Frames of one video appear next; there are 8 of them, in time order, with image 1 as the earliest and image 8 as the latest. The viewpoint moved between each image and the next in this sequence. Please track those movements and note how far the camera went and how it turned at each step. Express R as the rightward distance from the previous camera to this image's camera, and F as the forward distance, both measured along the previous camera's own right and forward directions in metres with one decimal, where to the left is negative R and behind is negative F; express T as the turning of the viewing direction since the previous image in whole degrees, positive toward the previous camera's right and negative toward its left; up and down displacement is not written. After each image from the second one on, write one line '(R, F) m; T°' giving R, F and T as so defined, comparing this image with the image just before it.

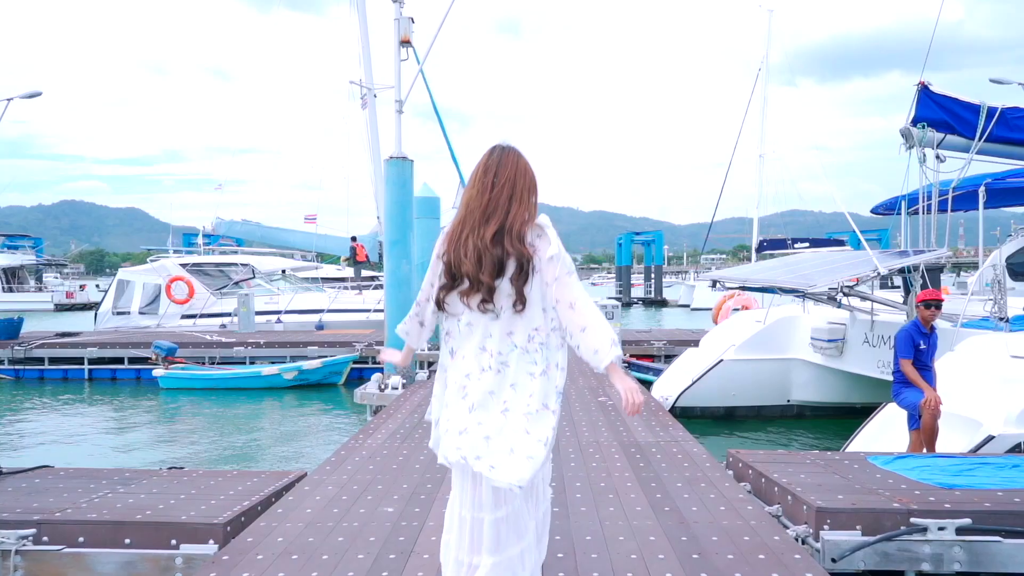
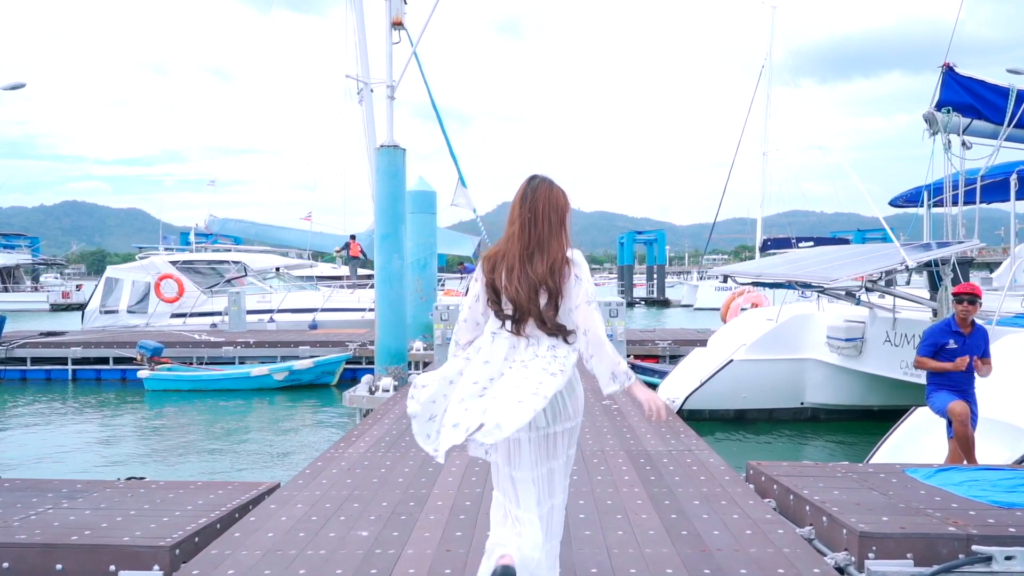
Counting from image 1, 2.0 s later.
(0.0, +0.4) m; 0°
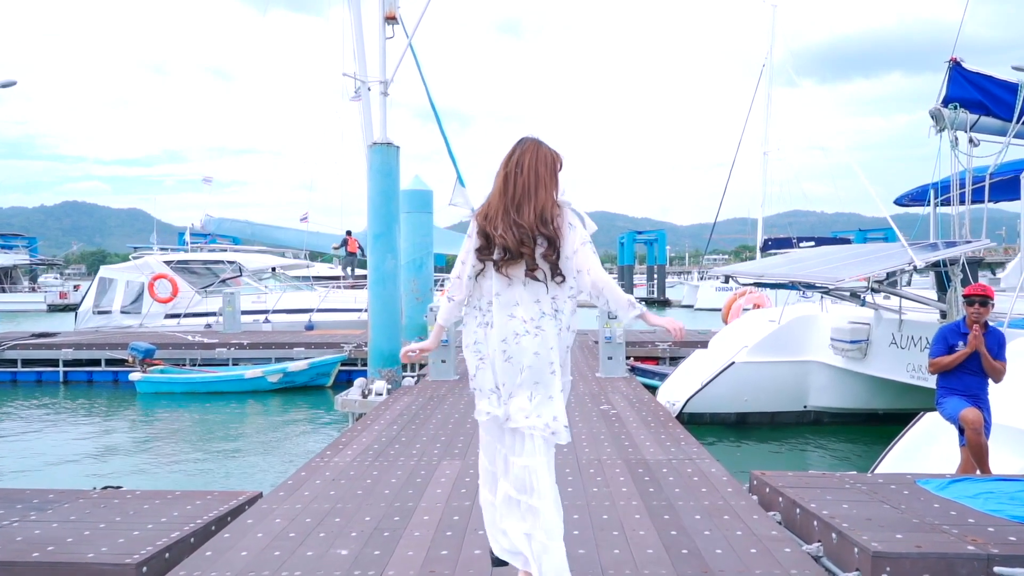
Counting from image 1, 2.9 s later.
(0.0, +0.2) m; 0°
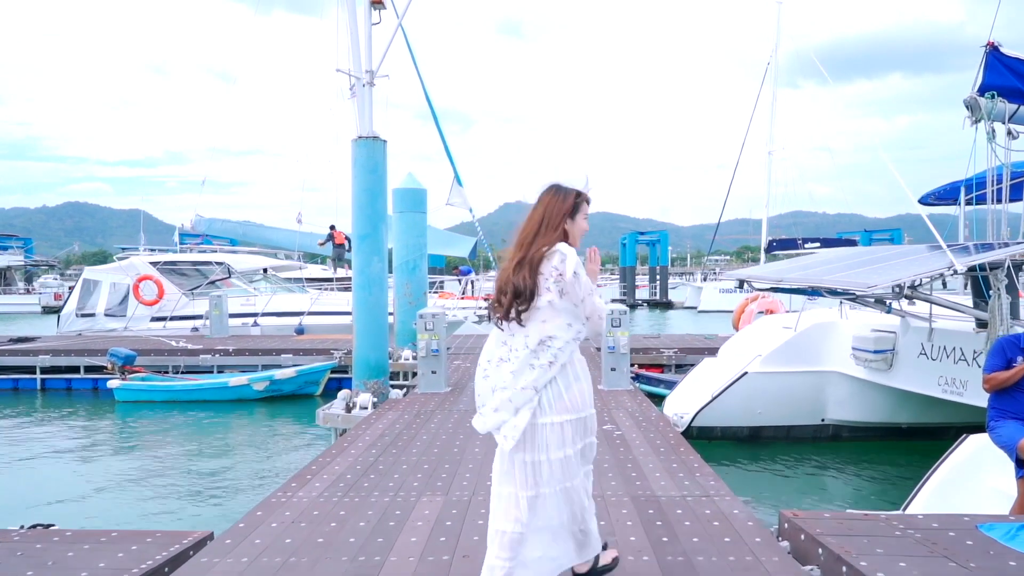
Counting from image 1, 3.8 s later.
(+0.1, +0.5) m; 0°
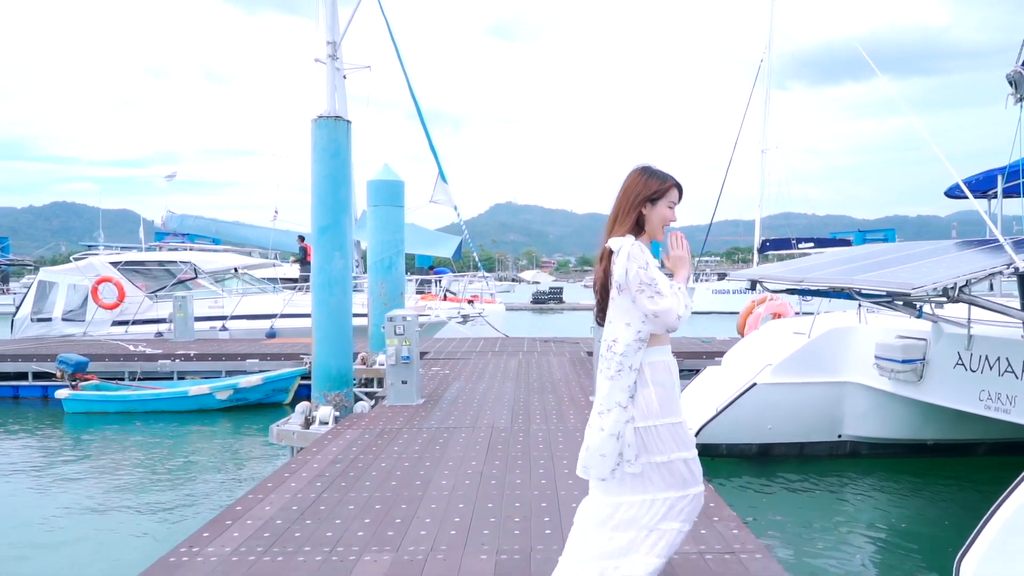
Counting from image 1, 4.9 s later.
(+0.1, +0.8) m; +1°
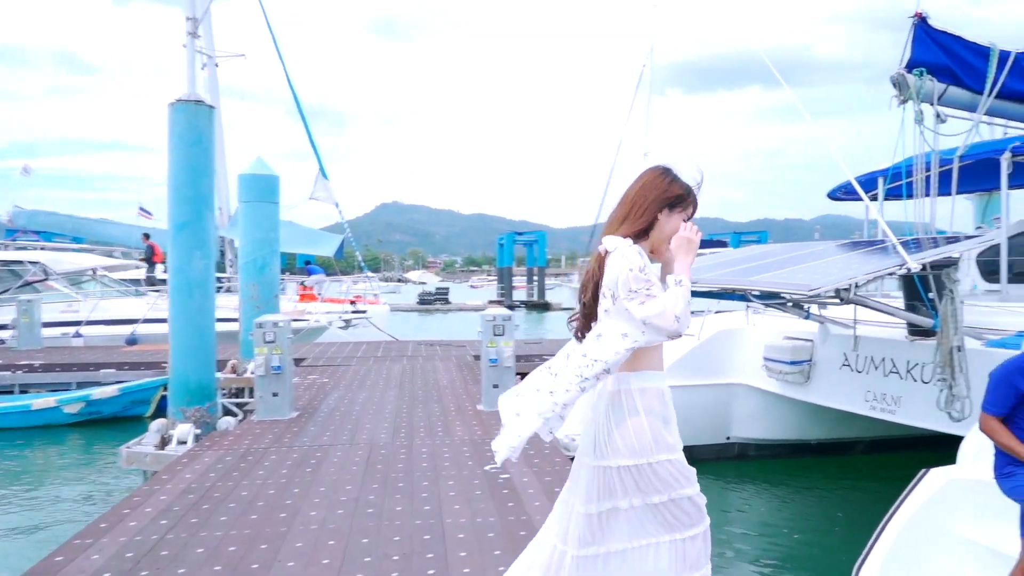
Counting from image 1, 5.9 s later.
(0.0, +0.5) m; +9°
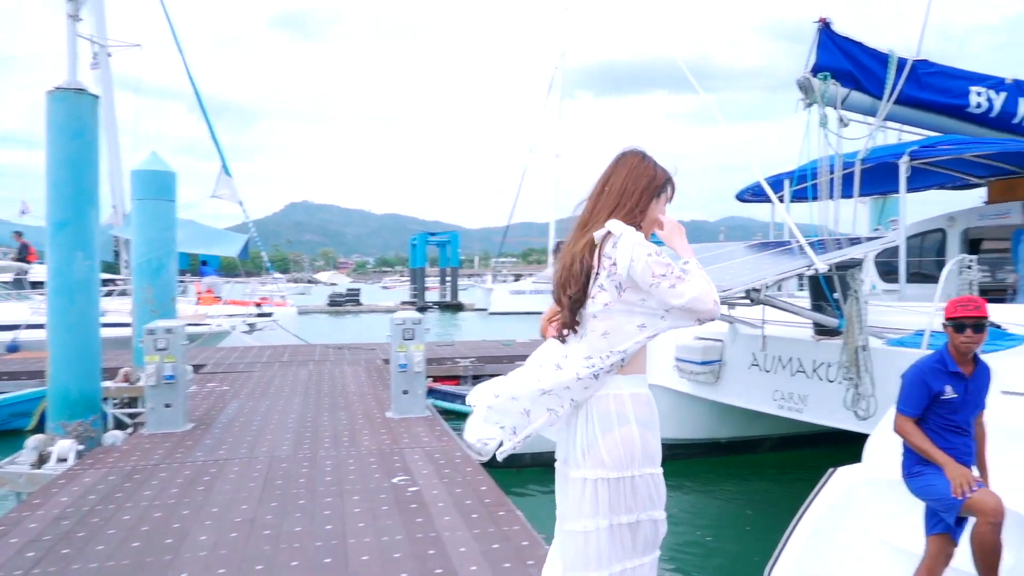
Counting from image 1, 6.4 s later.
(0.0, +0.2) m; +7°
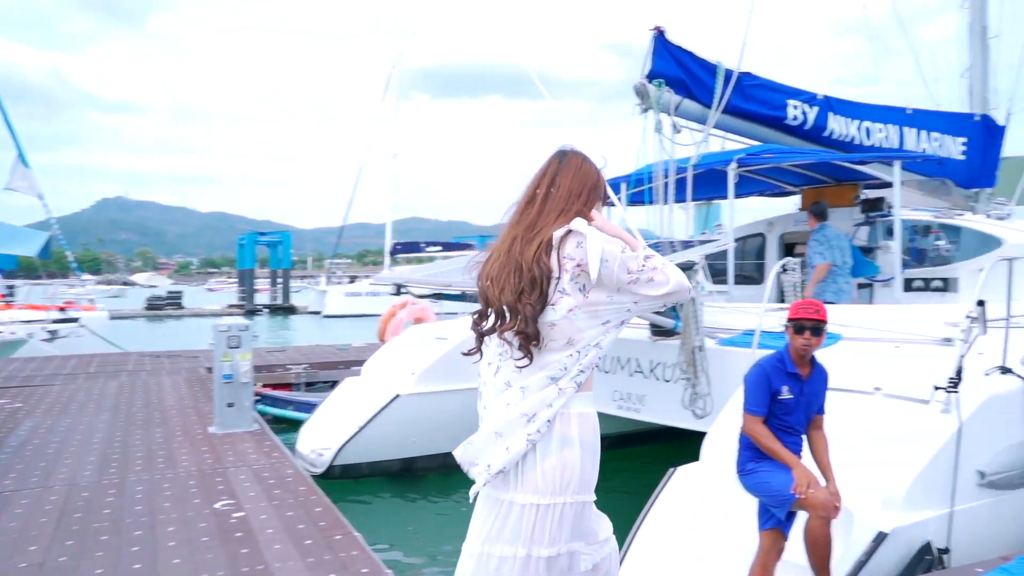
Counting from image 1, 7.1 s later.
(0.0, +0.3) m; +13°
